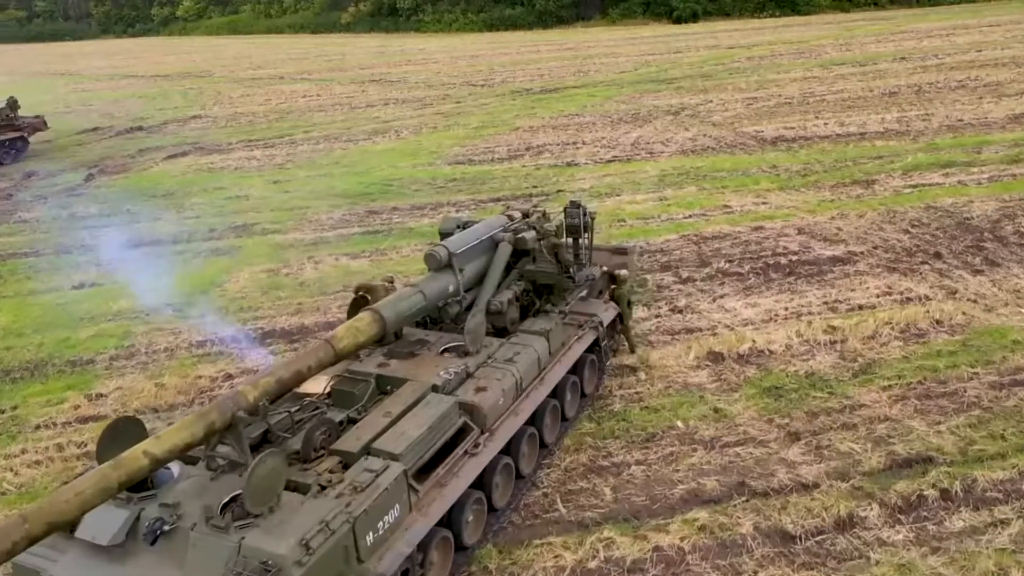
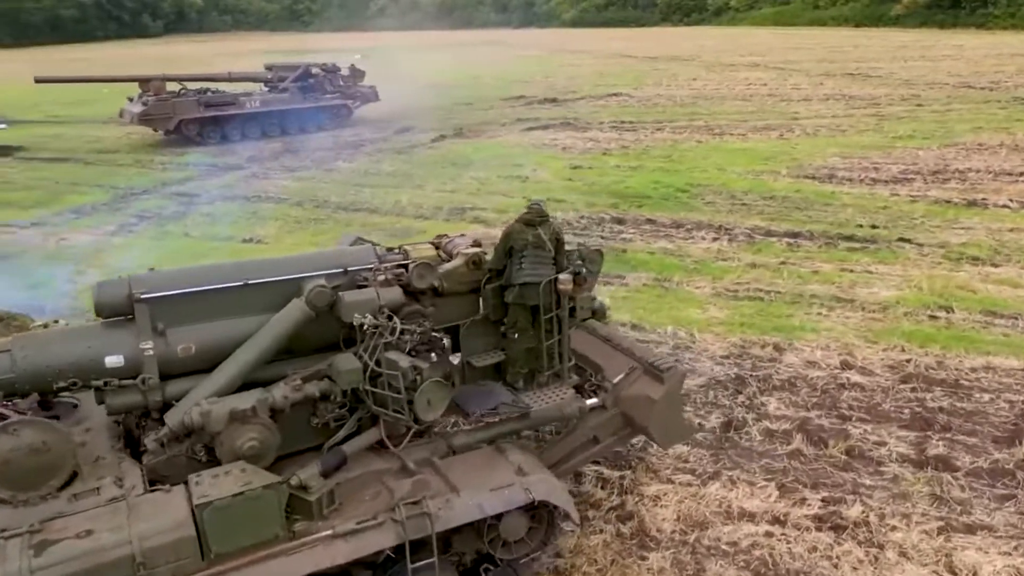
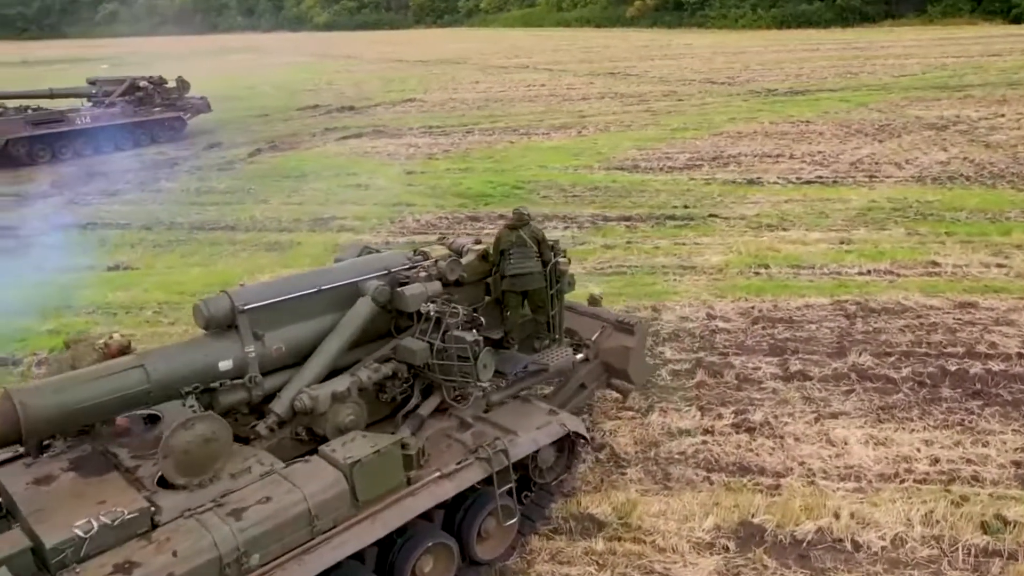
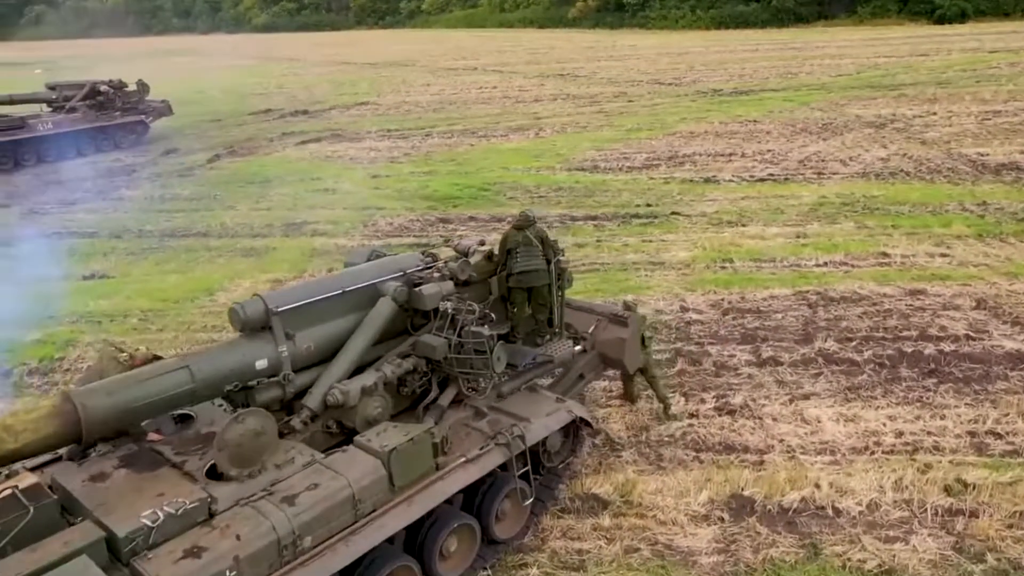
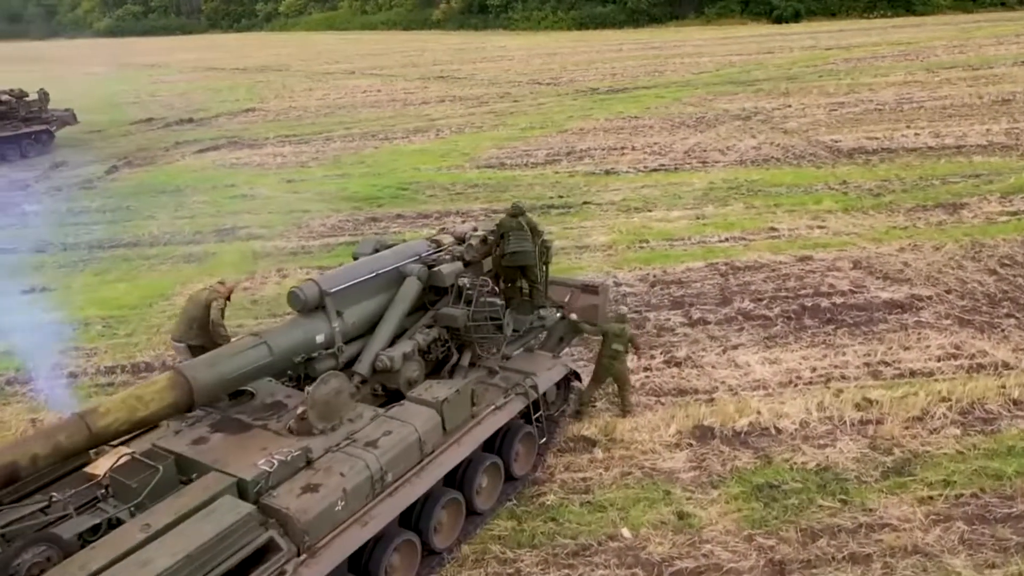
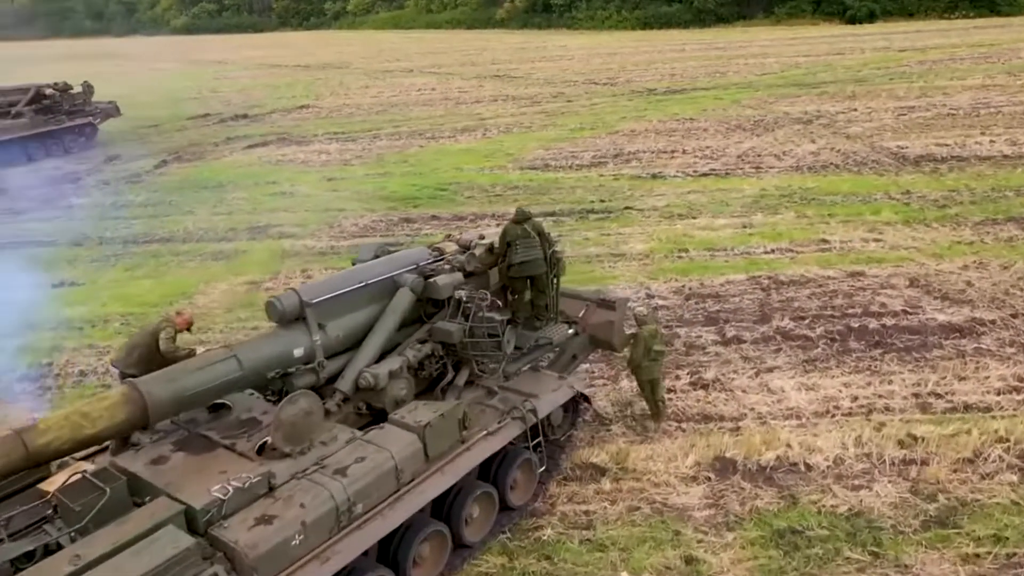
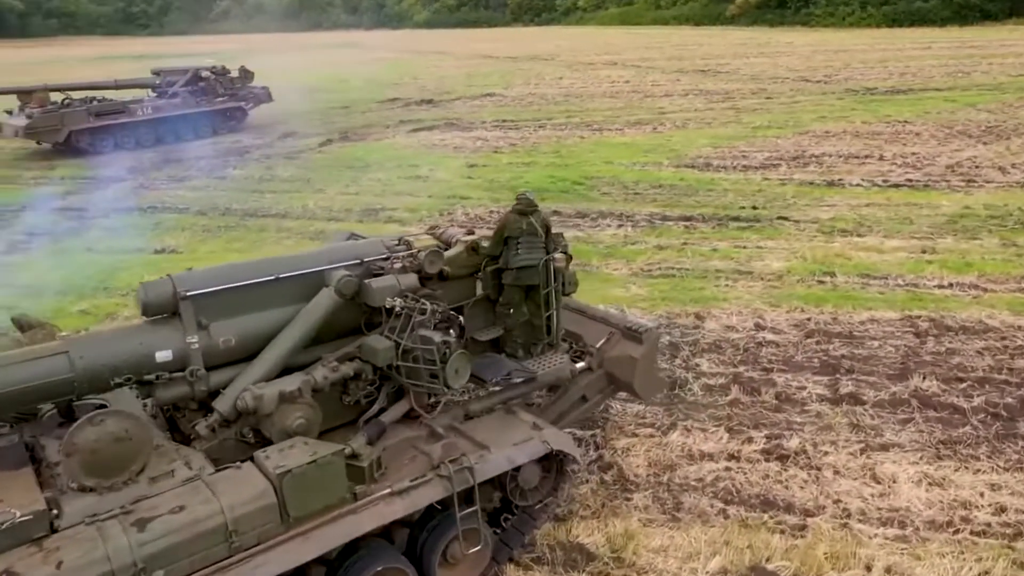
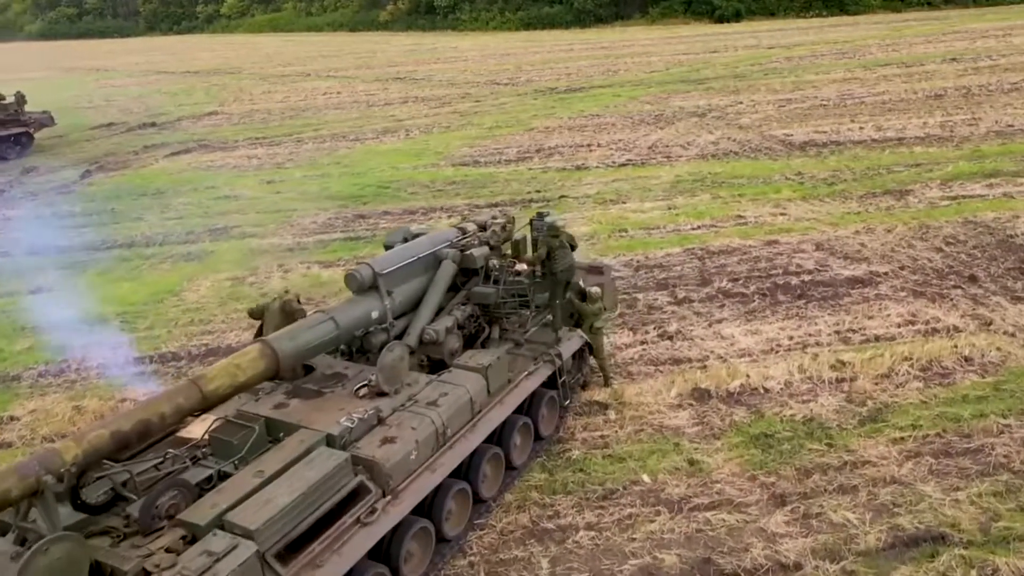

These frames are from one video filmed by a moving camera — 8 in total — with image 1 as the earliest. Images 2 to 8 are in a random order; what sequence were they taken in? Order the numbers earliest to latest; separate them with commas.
8, 5, 6, 4, 3, 7, 2
